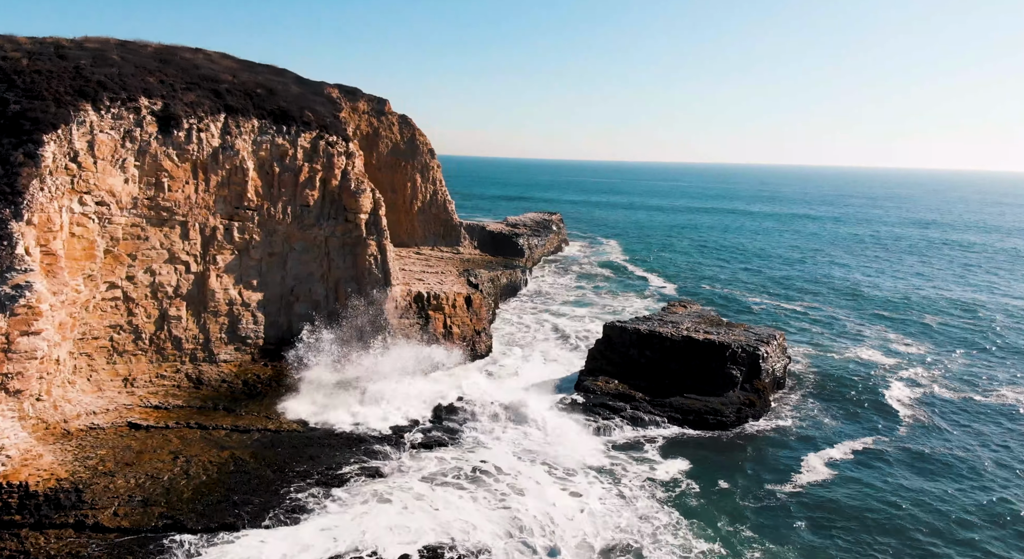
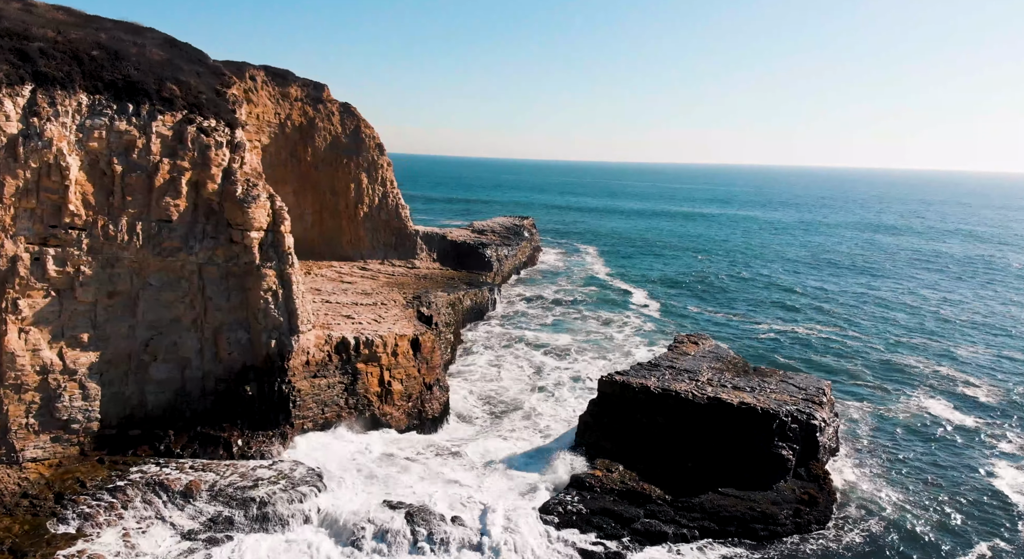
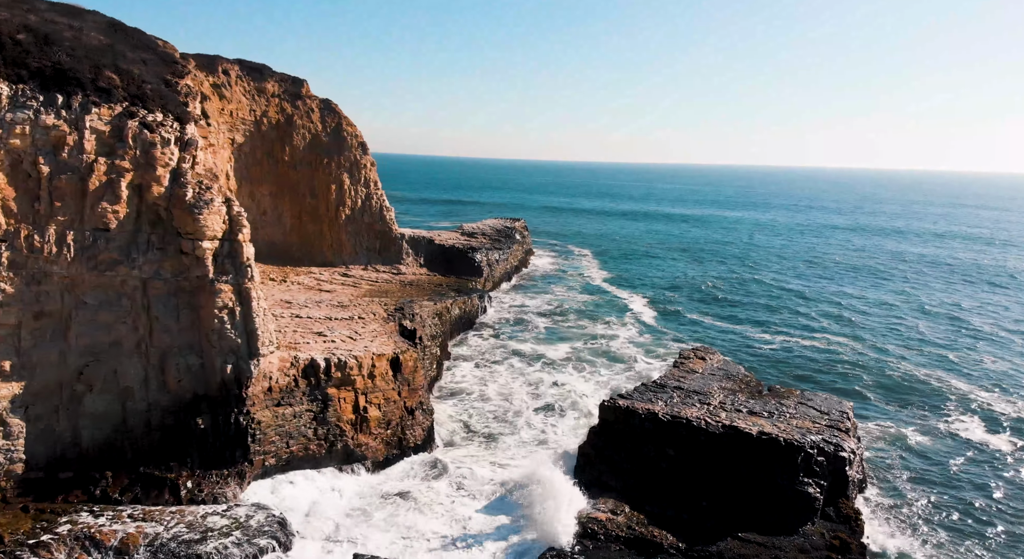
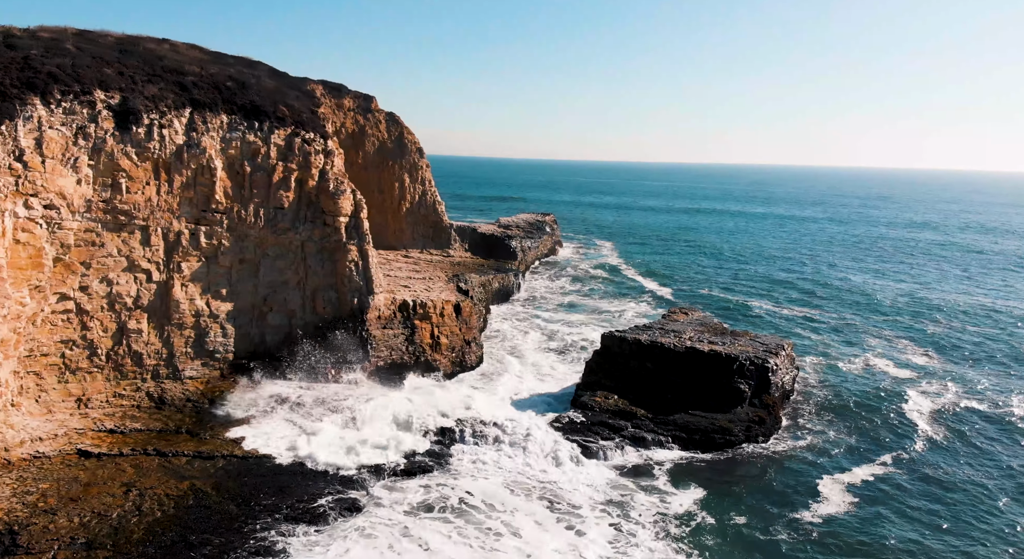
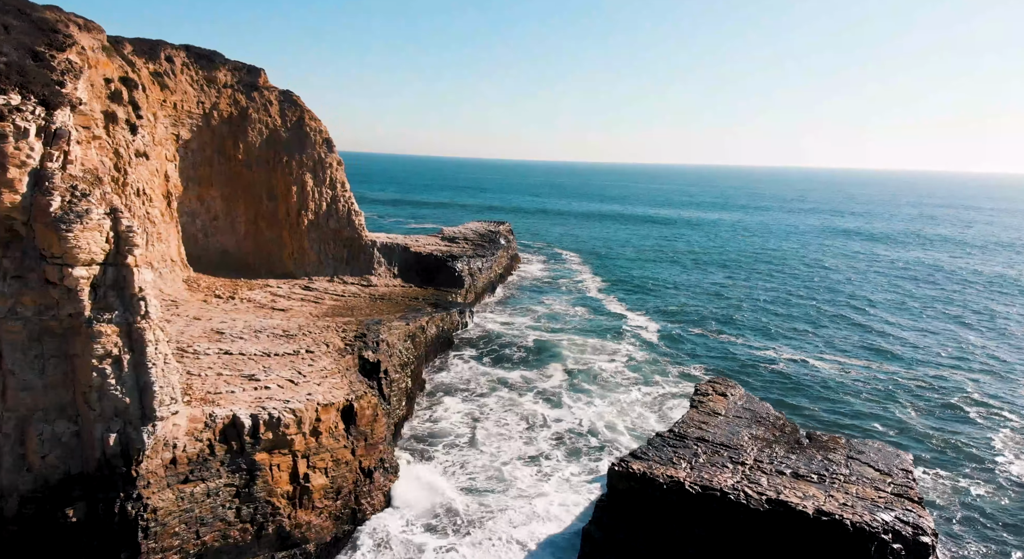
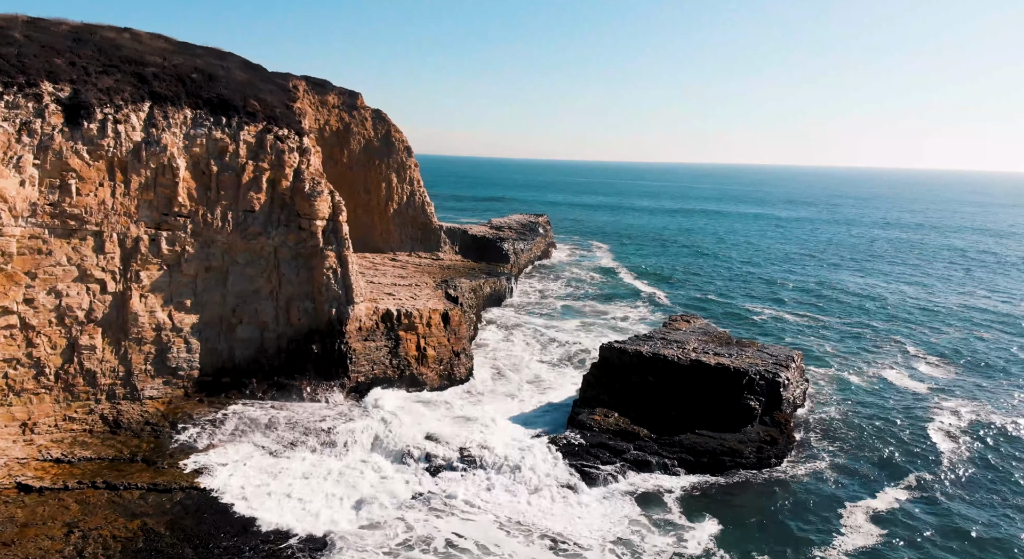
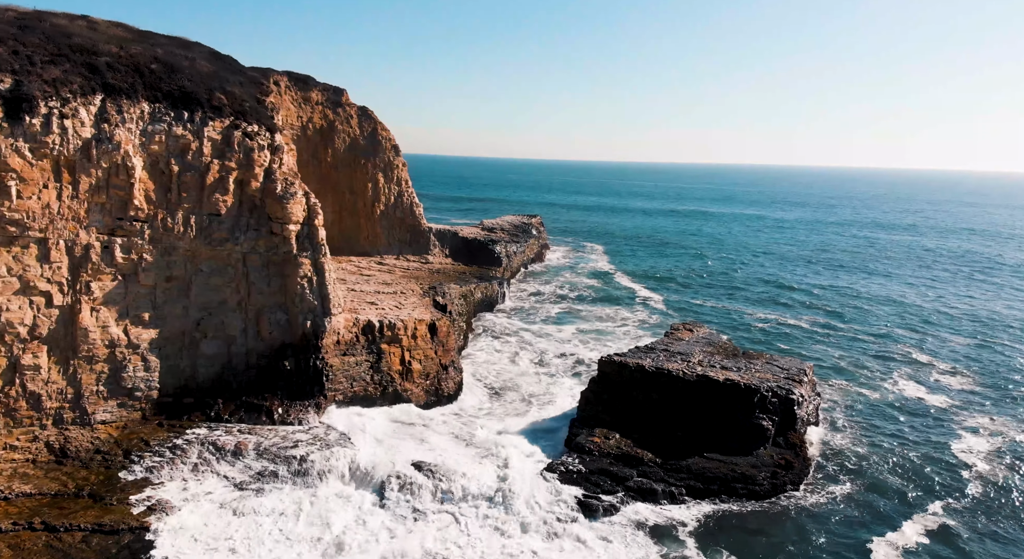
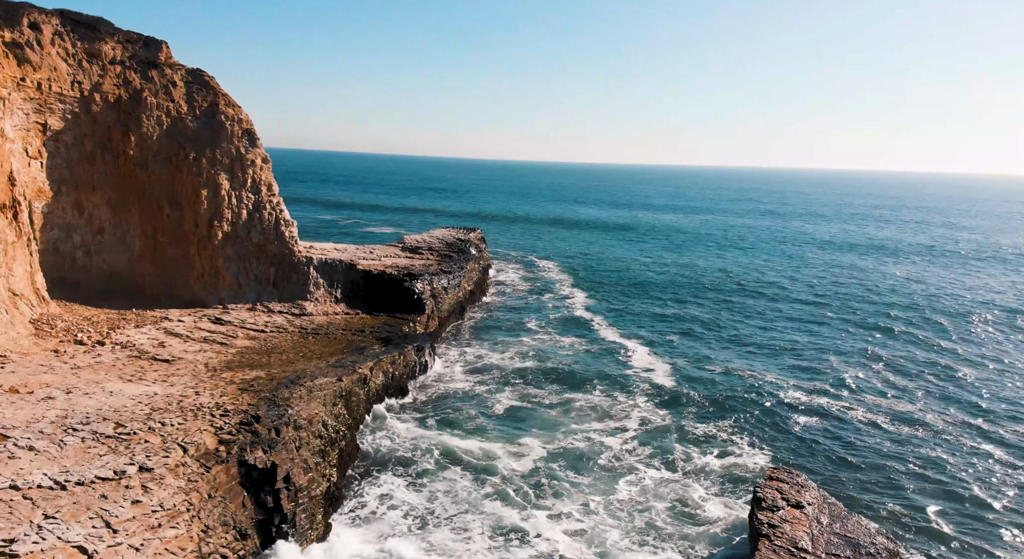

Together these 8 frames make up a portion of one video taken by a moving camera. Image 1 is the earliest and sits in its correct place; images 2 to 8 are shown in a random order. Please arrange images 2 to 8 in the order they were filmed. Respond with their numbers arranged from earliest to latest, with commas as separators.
4, 6, 7, 2, 3, 5, 8
